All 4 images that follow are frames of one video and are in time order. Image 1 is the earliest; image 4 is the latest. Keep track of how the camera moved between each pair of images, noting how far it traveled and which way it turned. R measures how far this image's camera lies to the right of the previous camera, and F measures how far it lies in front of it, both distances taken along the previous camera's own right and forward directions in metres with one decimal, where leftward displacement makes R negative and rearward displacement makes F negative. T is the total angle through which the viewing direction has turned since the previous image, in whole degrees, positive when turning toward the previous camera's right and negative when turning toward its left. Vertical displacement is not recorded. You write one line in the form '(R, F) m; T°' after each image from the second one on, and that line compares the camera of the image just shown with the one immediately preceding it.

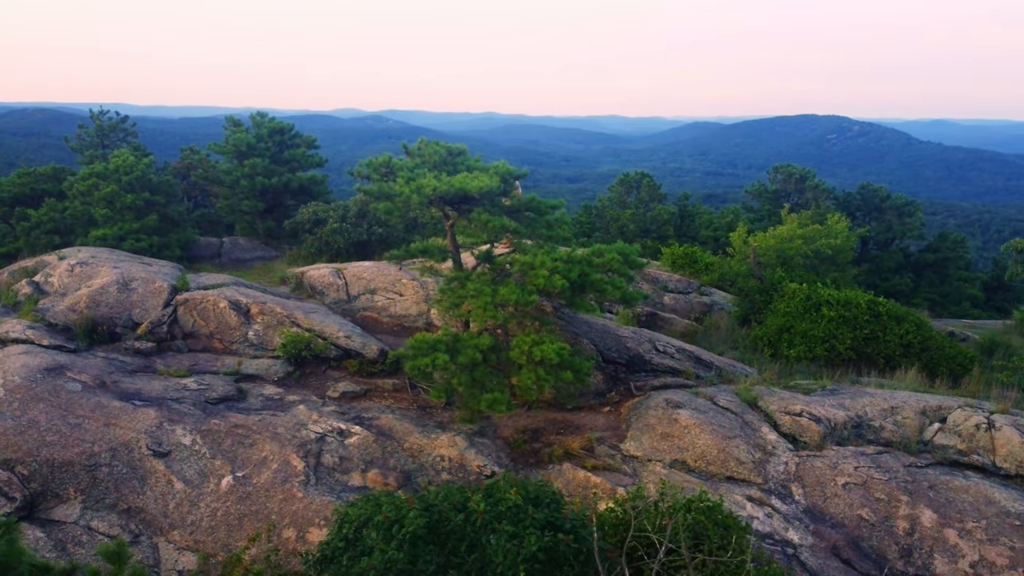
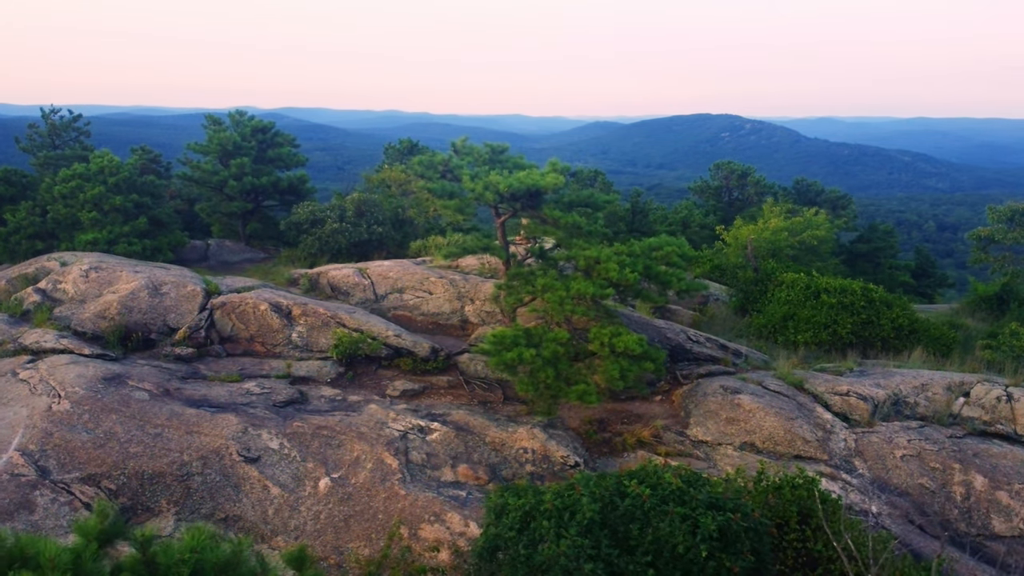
(-1.5, 0.0) m; +6°
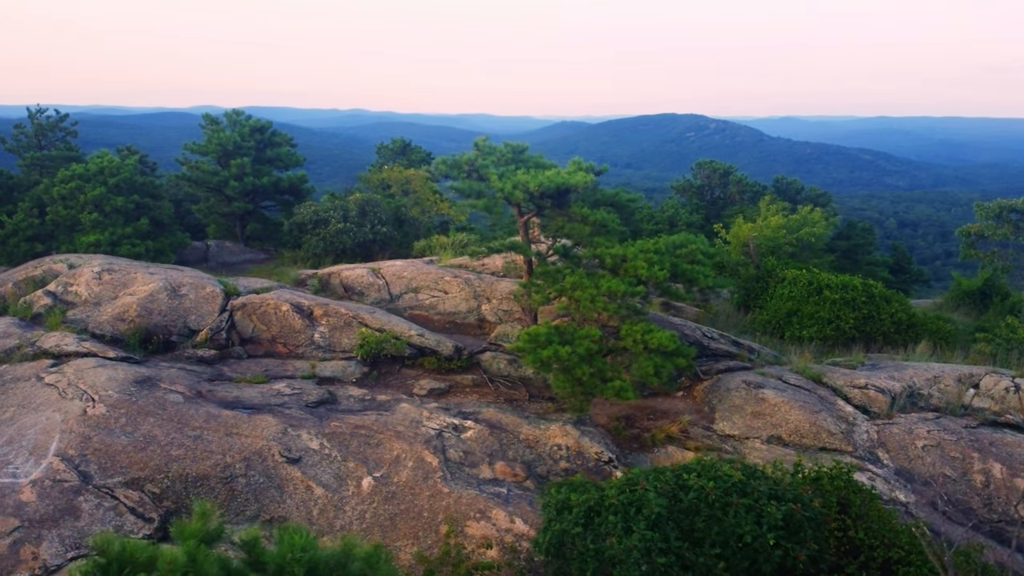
(-0.6, 0.0) m; +2°
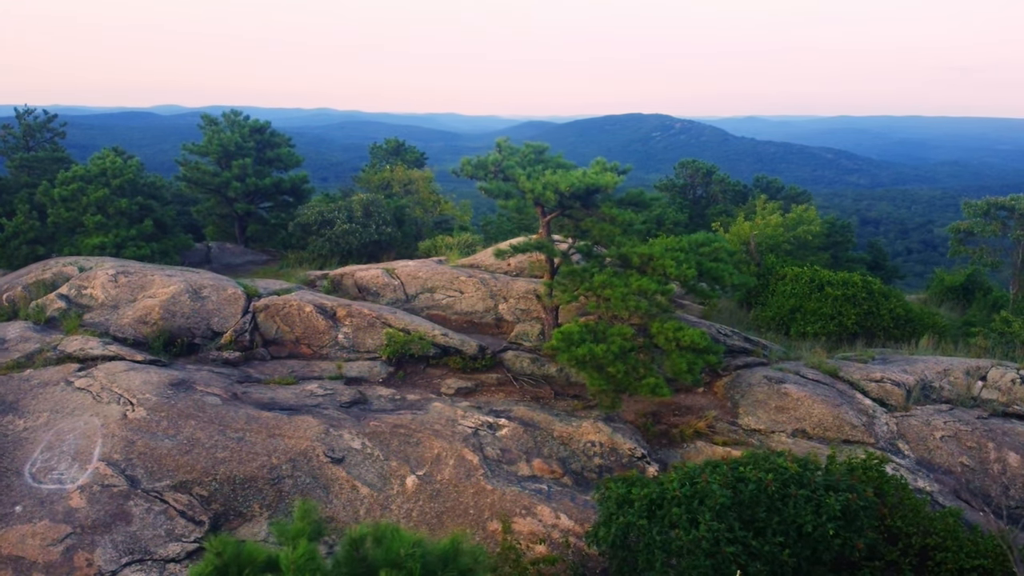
(-0.6, -0.1) m; +2°
